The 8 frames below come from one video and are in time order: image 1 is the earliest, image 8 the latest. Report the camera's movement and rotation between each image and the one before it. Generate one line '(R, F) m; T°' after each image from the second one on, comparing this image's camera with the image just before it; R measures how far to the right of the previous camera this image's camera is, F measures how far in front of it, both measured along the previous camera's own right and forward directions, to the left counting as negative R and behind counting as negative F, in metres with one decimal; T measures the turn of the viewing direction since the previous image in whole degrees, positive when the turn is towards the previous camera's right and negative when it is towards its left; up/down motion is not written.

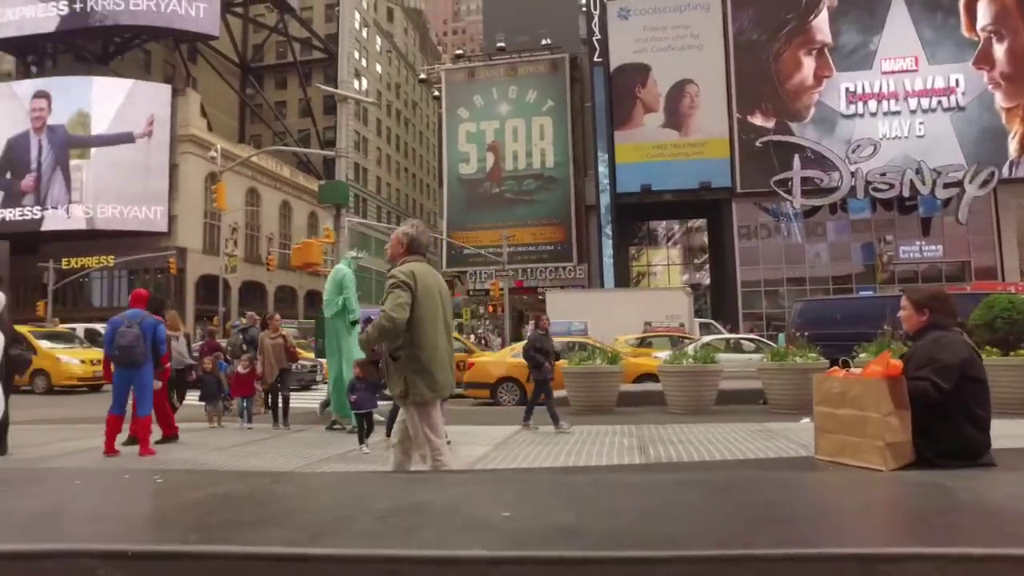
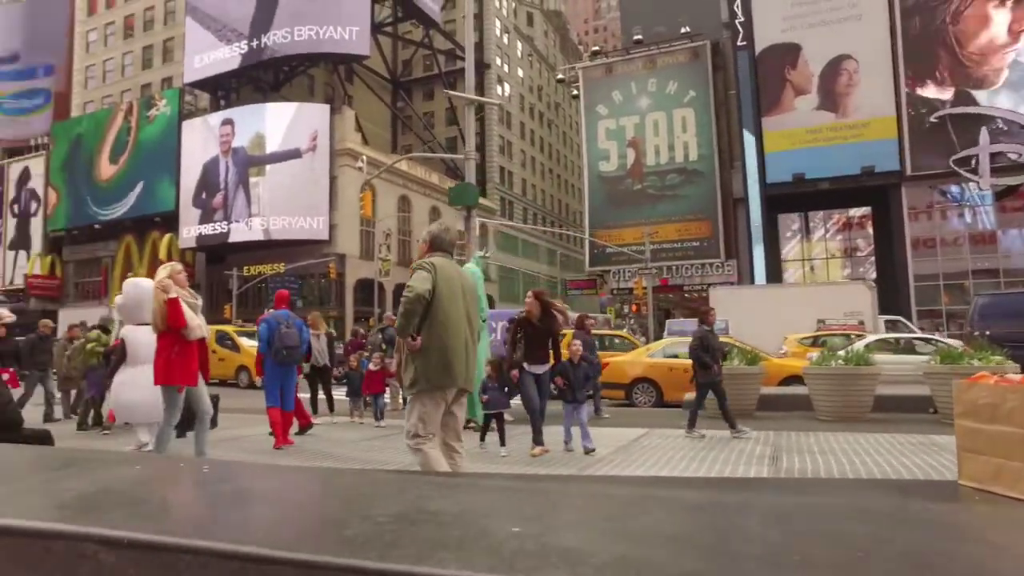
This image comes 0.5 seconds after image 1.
(+0.3, +0.2) m; -13°
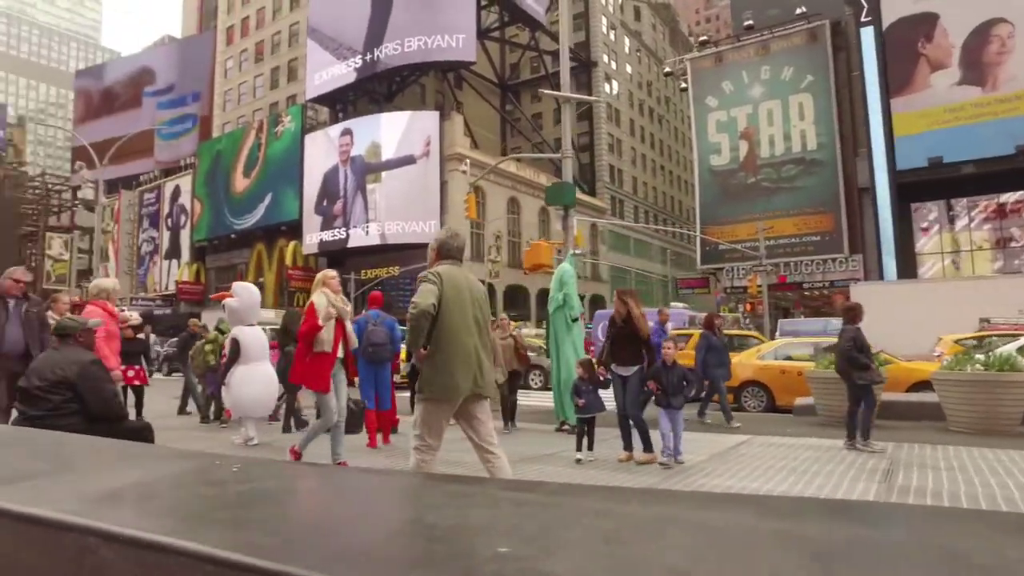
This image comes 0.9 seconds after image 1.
(+0.3, +0.2) m; -10°
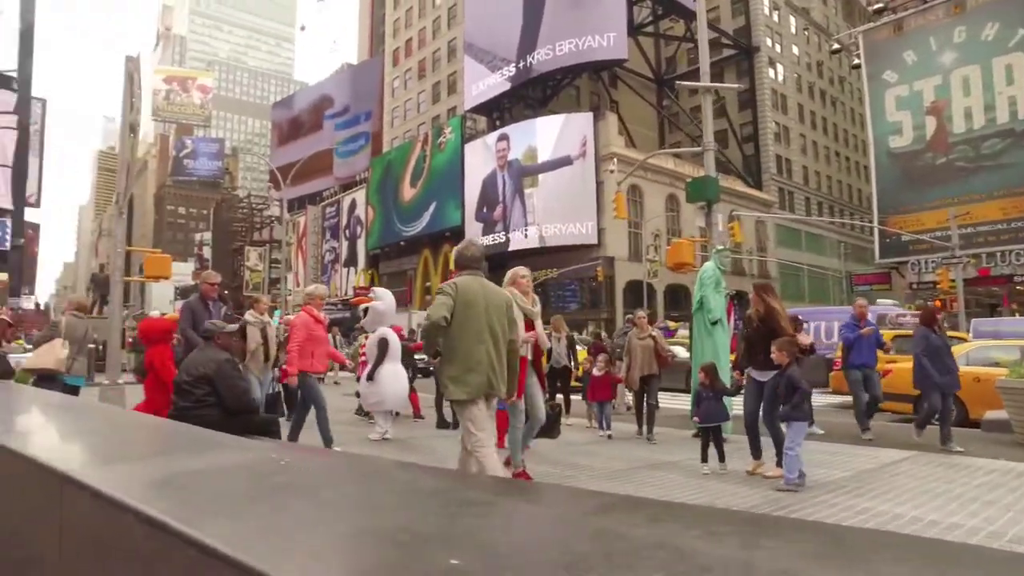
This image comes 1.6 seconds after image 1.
(+0.4, +0.1) m; -14°
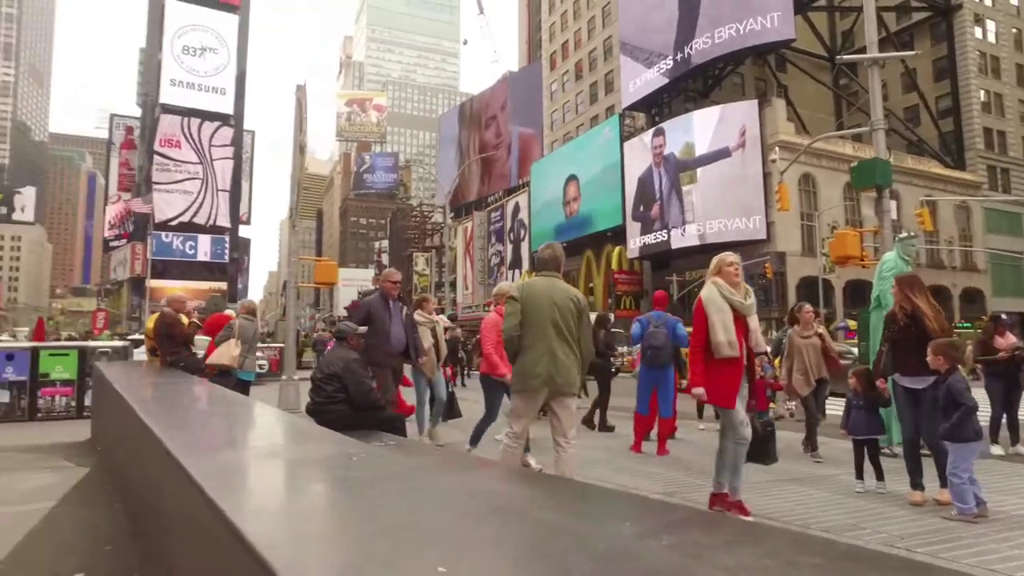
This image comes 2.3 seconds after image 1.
(+0.4, +0.1) m; -14°
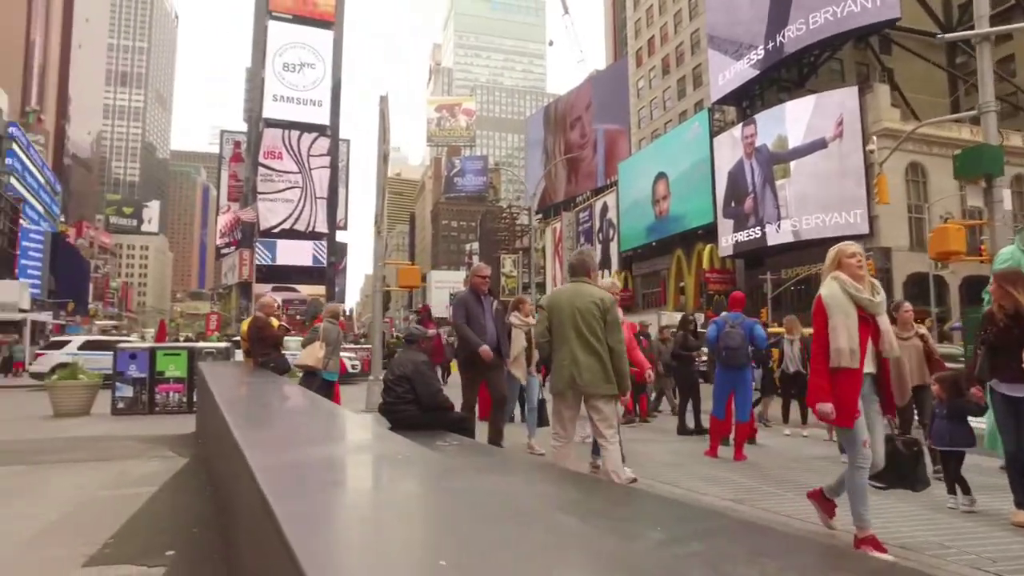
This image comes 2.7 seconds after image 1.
(+0.2, -0.1) m; -8°
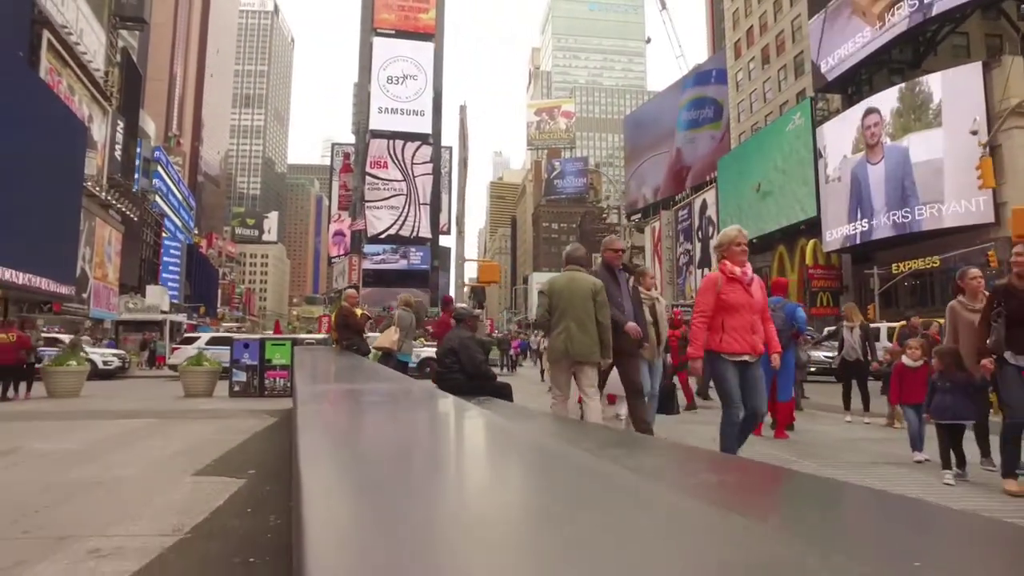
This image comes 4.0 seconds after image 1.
(+0.6, -0.7) m; -9°
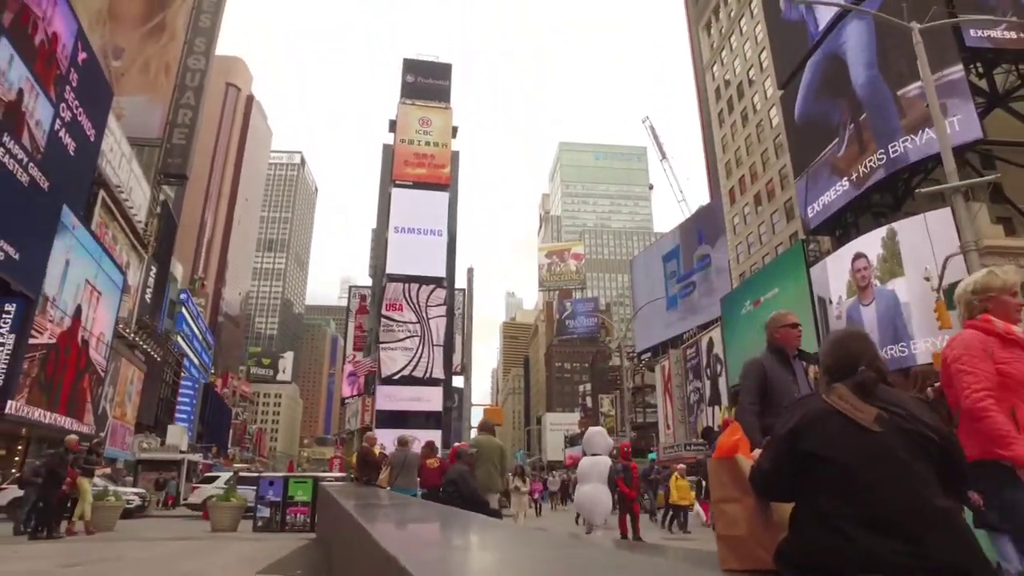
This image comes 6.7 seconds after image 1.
(+0.3, -1.8) m; -1°
